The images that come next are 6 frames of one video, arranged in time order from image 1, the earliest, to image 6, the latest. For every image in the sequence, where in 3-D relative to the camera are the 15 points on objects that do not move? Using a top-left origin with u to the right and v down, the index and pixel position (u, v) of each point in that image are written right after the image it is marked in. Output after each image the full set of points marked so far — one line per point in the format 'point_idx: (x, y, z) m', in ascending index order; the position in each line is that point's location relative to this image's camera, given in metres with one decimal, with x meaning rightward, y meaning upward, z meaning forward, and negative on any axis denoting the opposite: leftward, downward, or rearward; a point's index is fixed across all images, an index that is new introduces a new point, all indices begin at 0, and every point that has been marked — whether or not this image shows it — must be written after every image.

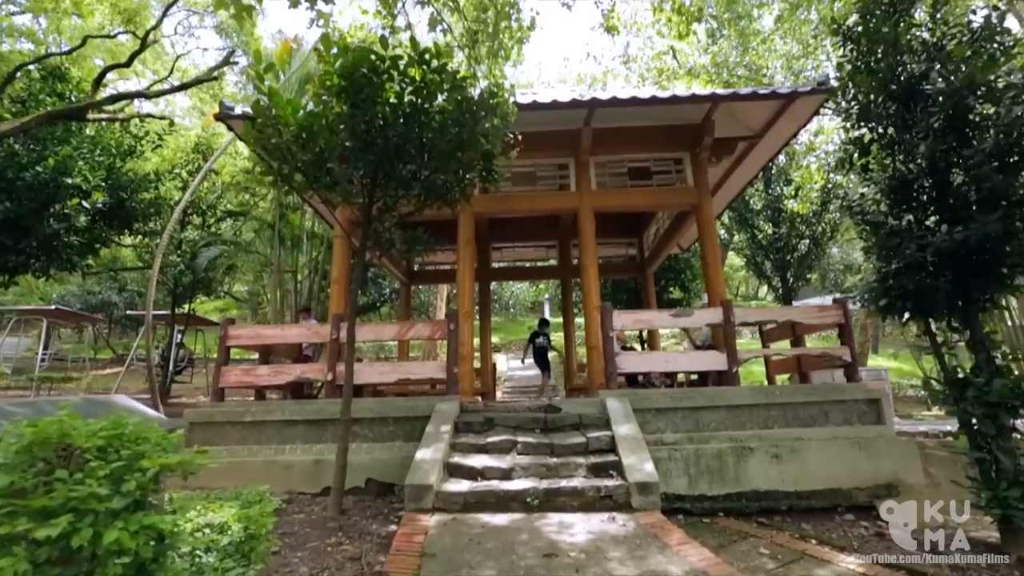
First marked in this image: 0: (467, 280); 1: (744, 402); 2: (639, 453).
0: (-0.8, +0.1, +8.3) m
1: (+3.0, -1.5, +6.2) m
2: (+1.3, -1.7, +4.8) m
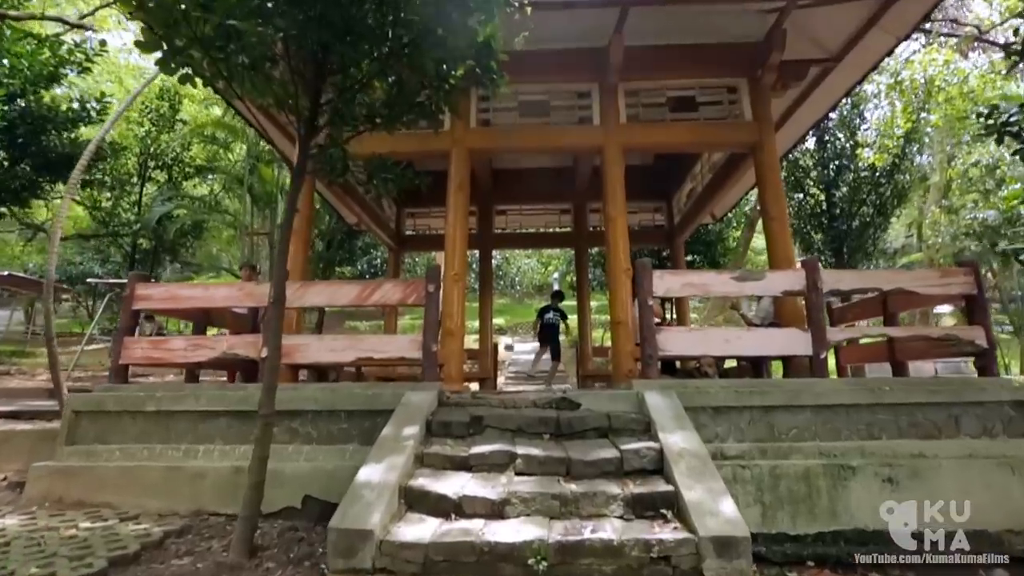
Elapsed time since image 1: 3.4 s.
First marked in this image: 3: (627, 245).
0: (-0.7, +0.6, +6.5) m
1: (+3.0, -1.0, +4.3) m
2: (+1.2, -1.2, +3.0) m
3: (+1.5, +0.6, +6.3) m
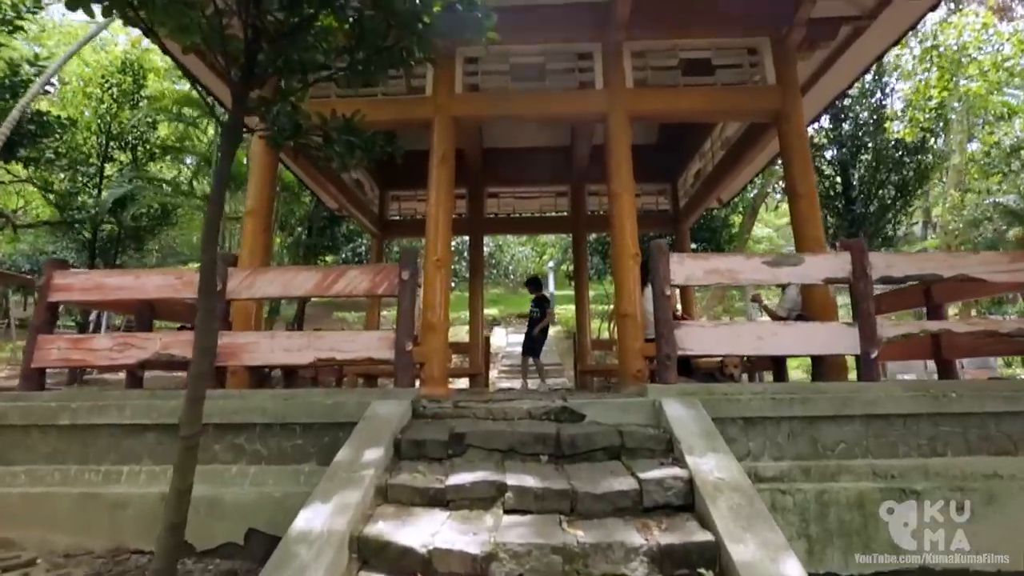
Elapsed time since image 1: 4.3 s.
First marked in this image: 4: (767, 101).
0: (-0.8, +0.8, +5.7) m
1: (+2.9, -0.9, +3.6) m
2: (+1.2, -1.1, +2.3) m
3: (+1.4, +0.7, +5.5) m
4: (+3.1, +2.3, +5.8) m
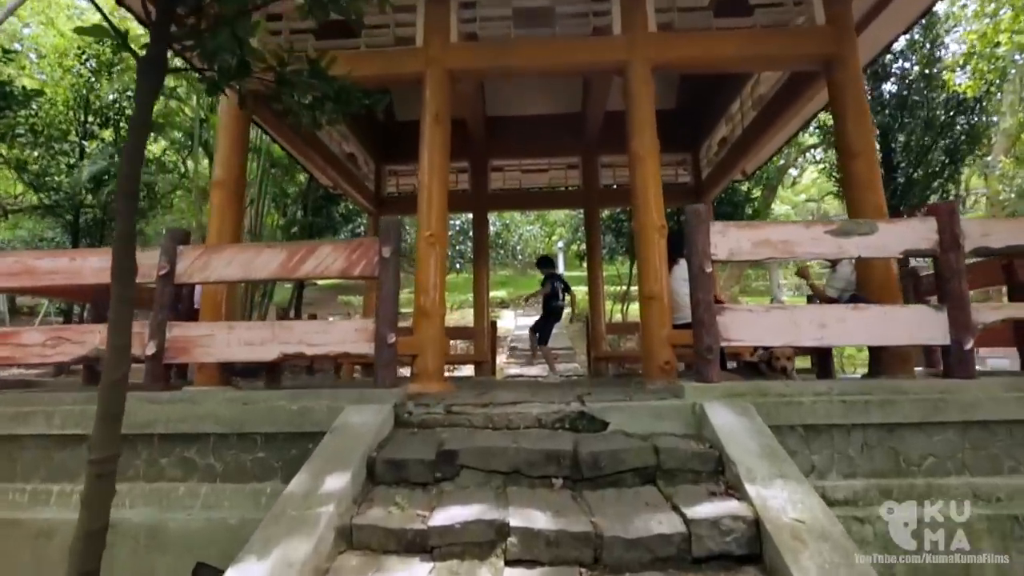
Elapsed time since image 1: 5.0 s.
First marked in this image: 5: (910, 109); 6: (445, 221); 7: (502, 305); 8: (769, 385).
0: (-0.8, +1.0, +4.9) m
1: (+2.9, -0.8, +2.9) m
2: (+1.2, -1.1, +1.6) m
3: (+1.5, +0.9, +4.7) m
4: (+3.1, +2.5, +4.9) m
5: (+7.0, +3.2, +8.4) m
6: (-0.7, +0.7, +4.9) m
7: (-0.4, -0.6, +16.8) m
8: (+1.6, -0.6, +3.1) m
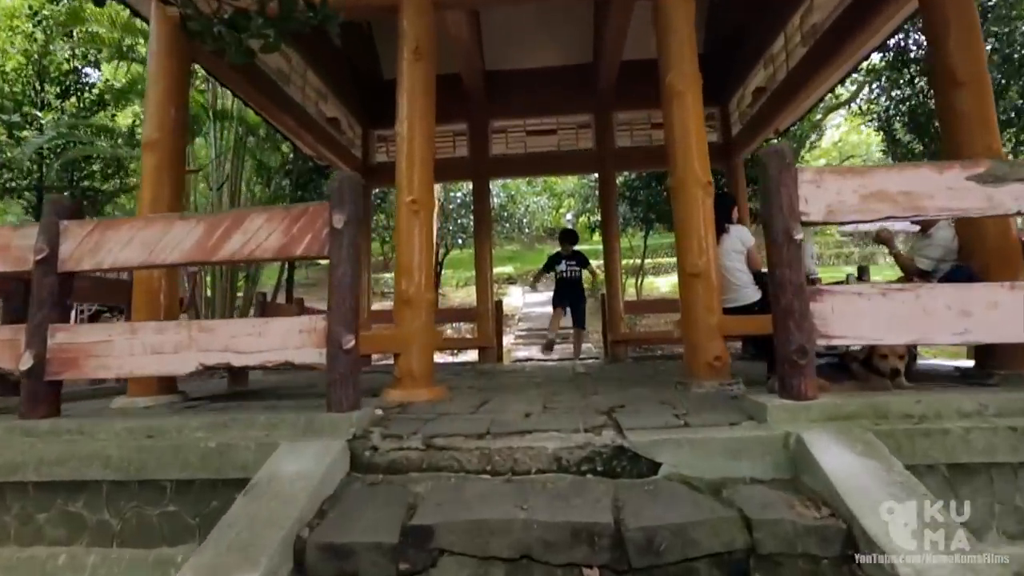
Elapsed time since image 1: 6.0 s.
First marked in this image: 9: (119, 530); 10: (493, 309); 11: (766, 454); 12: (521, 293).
0: (-0.8, +1.1, +3.9) m
1: (+2.9, -0.6, +1.9) m
2: (+1.2, -1.0, +0.7) m
3: (+1.5, +1.1, +3.7) m
4: (+3.1, +2.7, +3.8) m
5: (+7.0, +3.7, +7.2) m
6: (-0.7, +0.9, +3.9) m
7: (-0.1, +0.2, +15.8) m
8: (+1.7, -0.5, +2.1) m
9: (-1.9, -1.1, +2.3) m
10: (-0.3, -0.3, +7.7) m
11: (+1.0, -0.7, +1.9) m
12: (+0.2, -0.1, +14.7) m
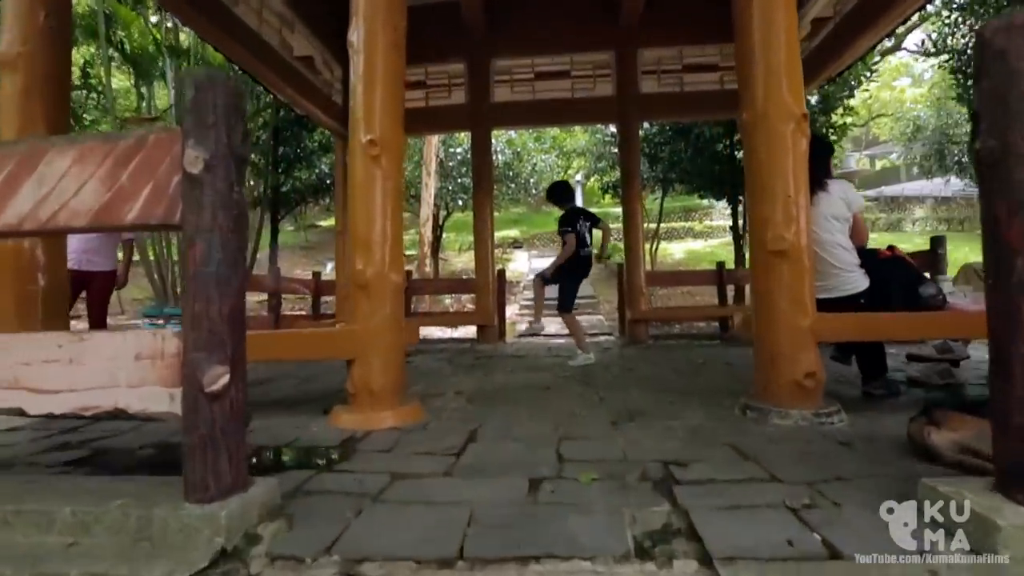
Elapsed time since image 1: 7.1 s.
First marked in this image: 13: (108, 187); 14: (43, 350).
0: (-0.7, +1.3, +2.8) m
1: (+2.9, -0.7, +0.8) m
2: (+1.2, -1.2, -0.3) m
3: (+1.5, +1.2, +2.5) m
4: (+3.1, +2.8, +2.5) m
5: (+7.1, +4.0, +5.8) m
6: (-0.6, +1.0, +2.8) m
7: (0.0, +1.2, +14.7) m
8: (+1.7, -0.5, +1.1) m
9: (-1.9, -1.1, +1.3) m
10: (-0.3, +0.1, +6.7) m
11: (+1.0, -0.7, +0.9) m
12: (+0.4, +0.8, +13.6) m
13: (-1.2, +0.3, +1.4) m
14: (-1.4, -0.2, +1.4) m
